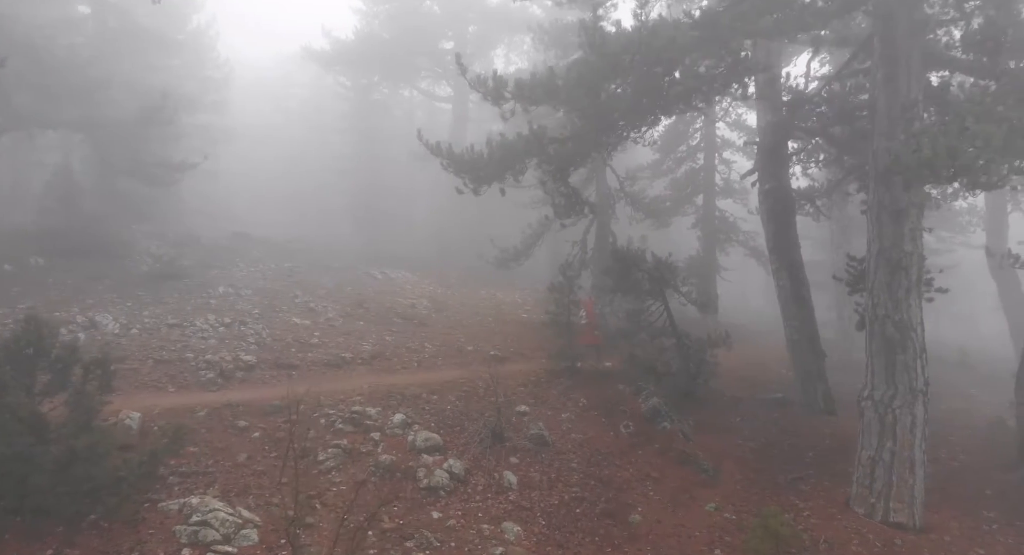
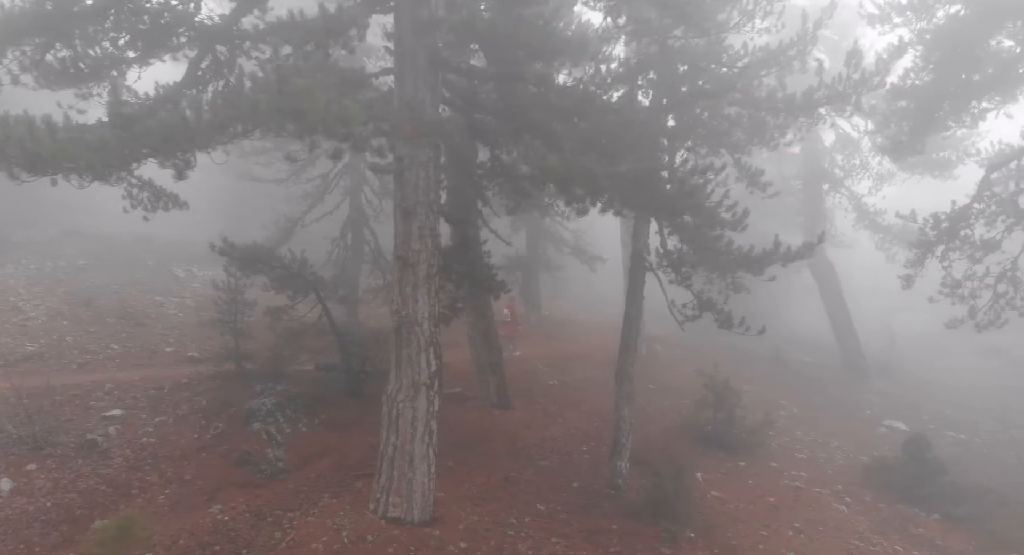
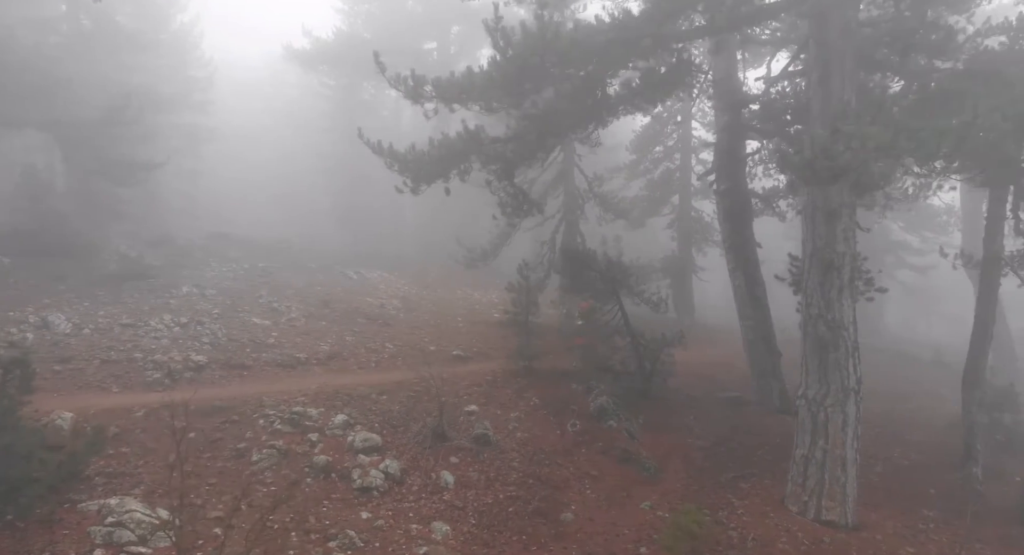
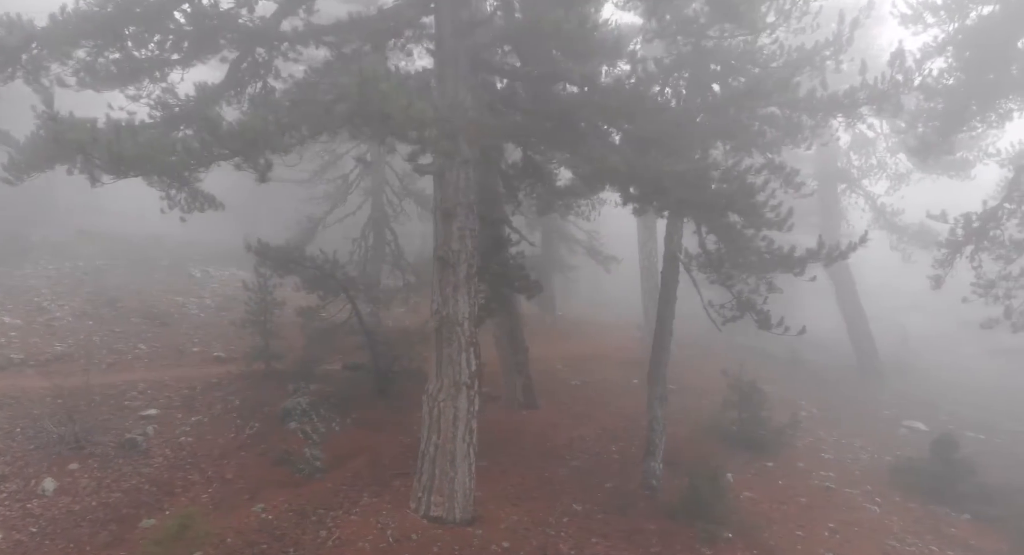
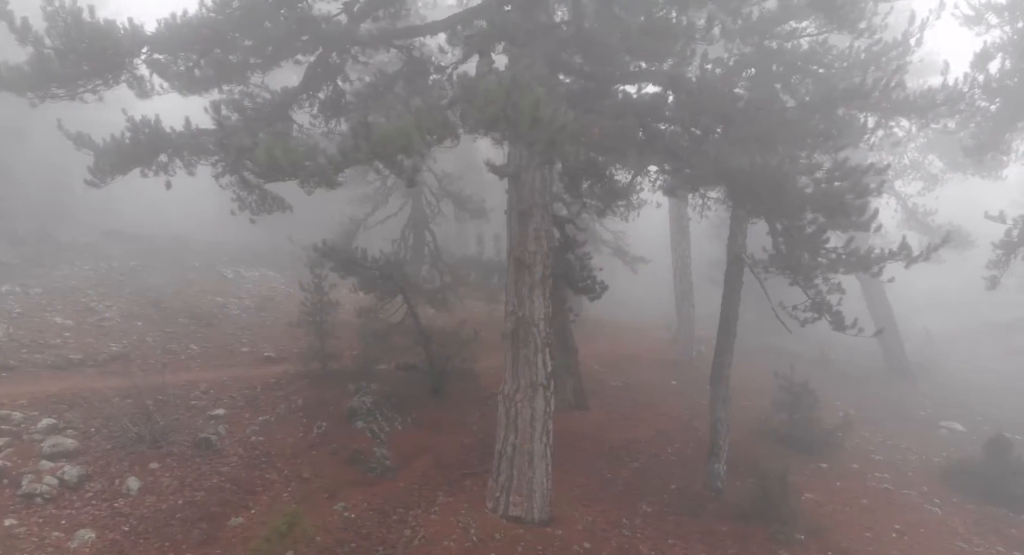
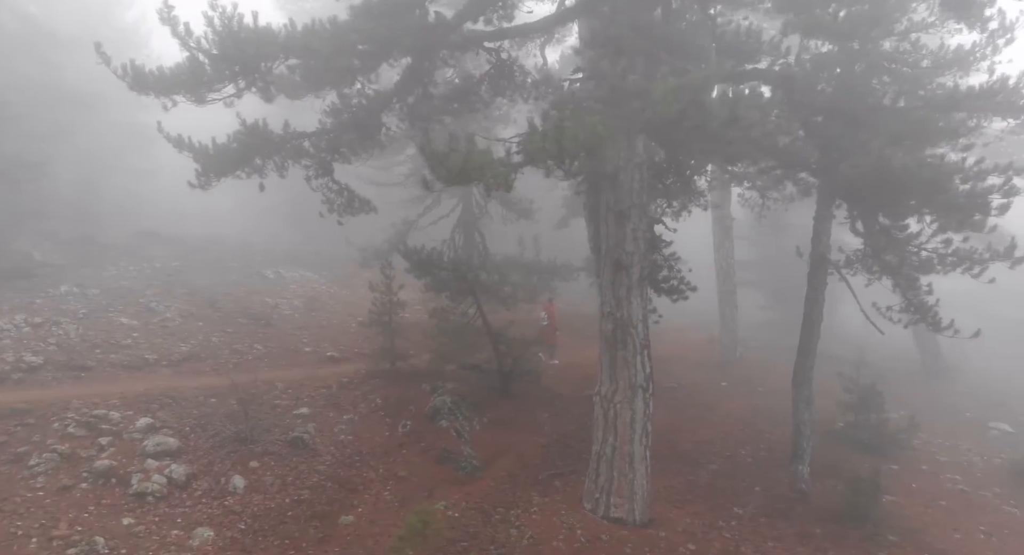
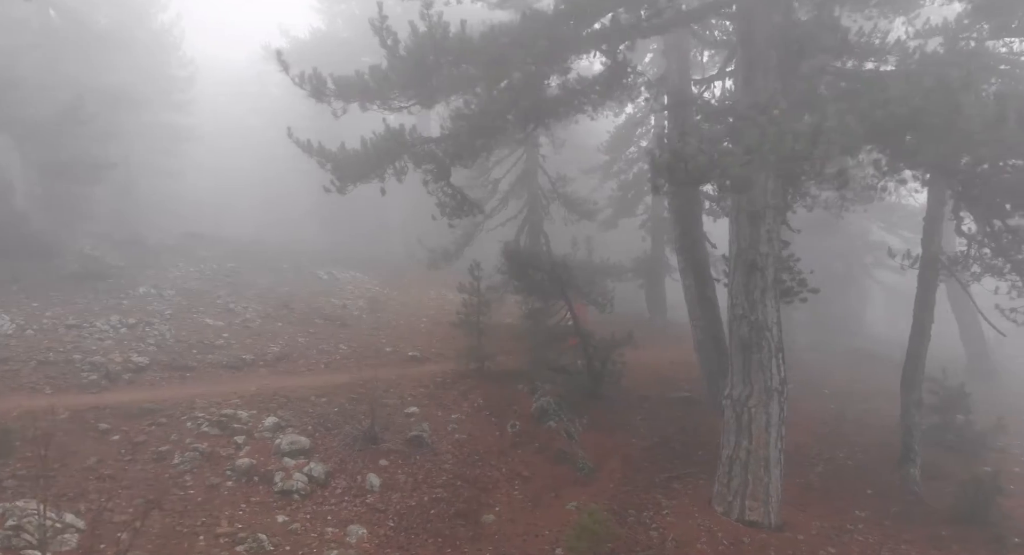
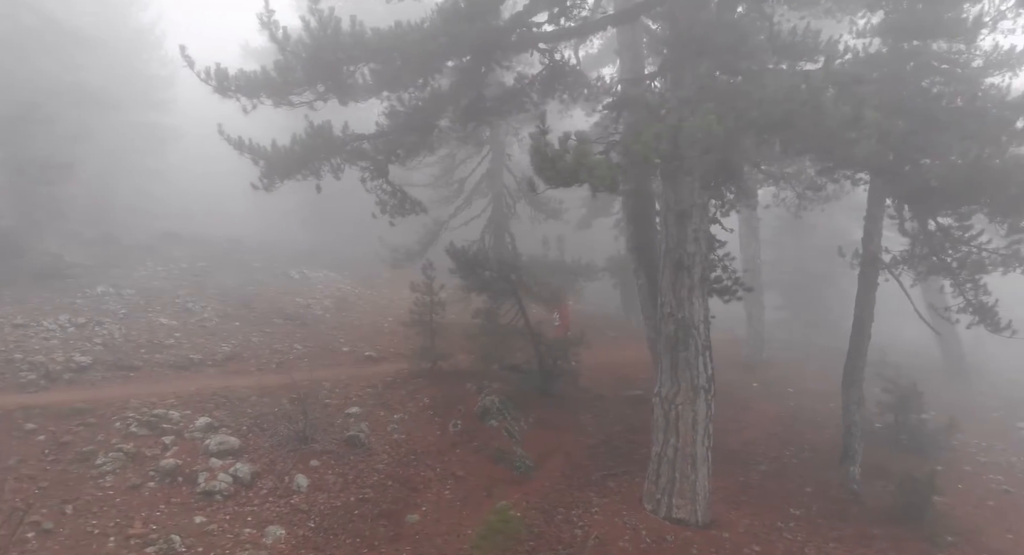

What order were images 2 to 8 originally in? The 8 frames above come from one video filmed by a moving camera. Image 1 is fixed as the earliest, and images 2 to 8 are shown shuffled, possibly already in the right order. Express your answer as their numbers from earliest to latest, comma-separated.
3, 7, 8, 6, 5, 4, 2
